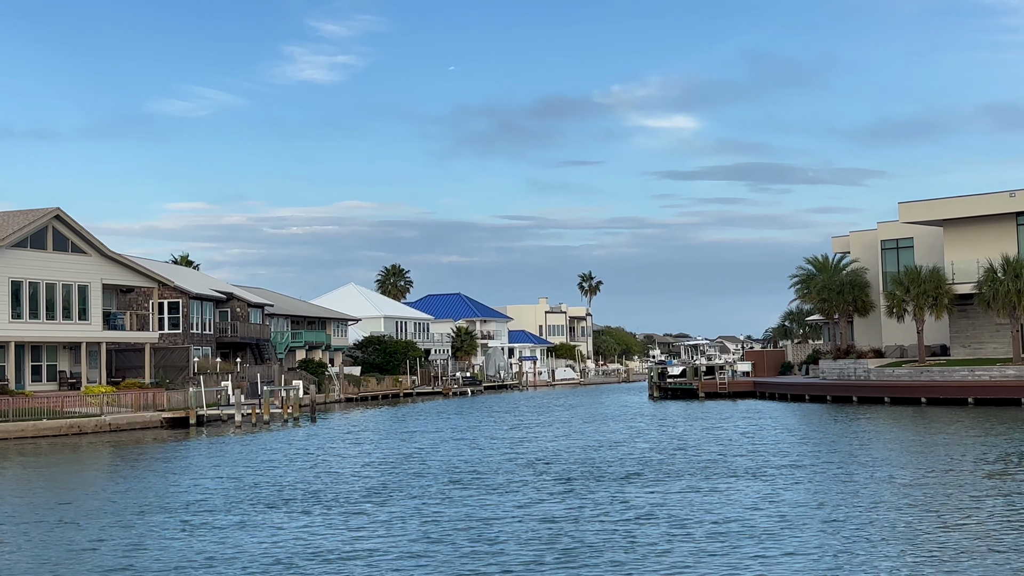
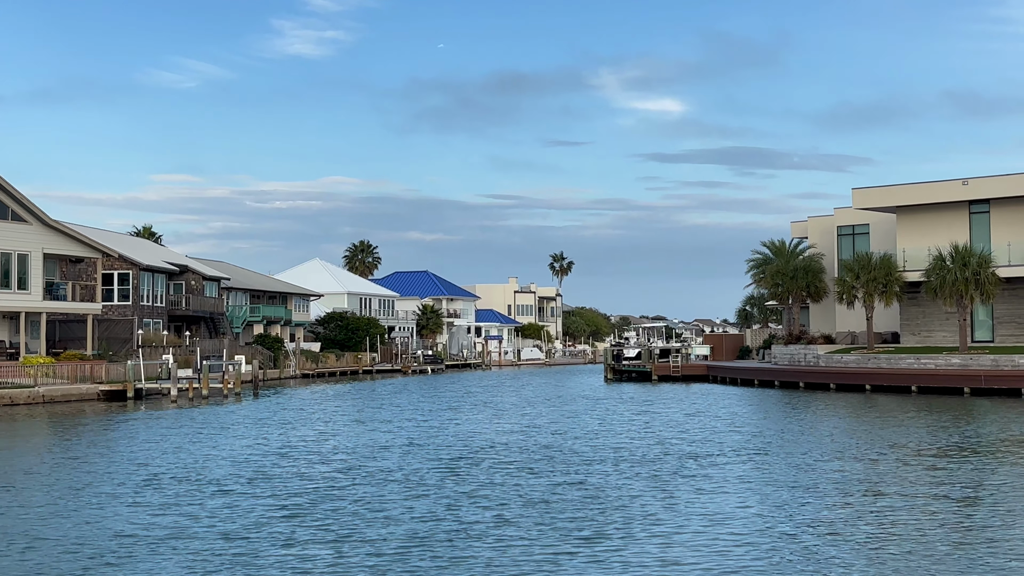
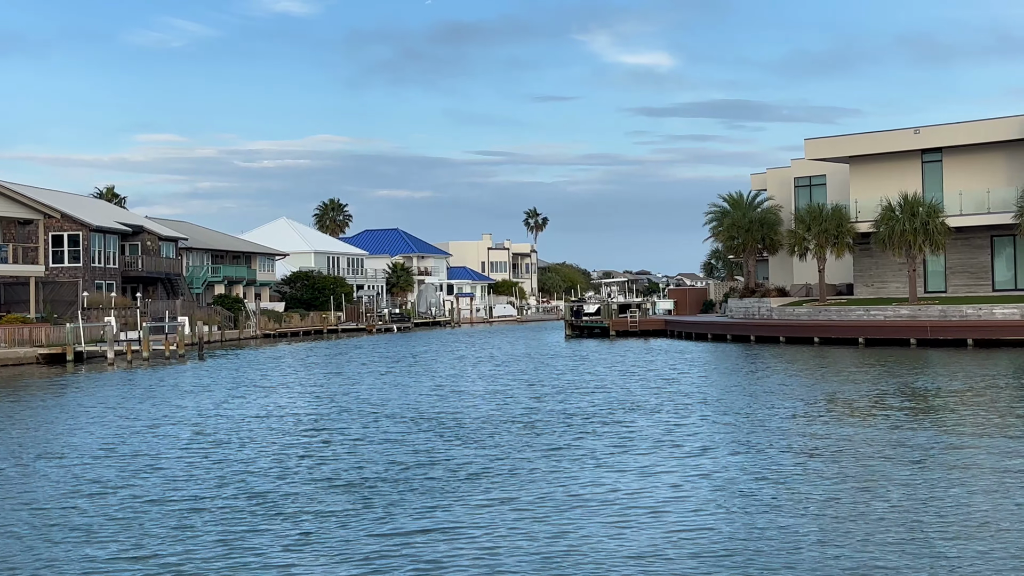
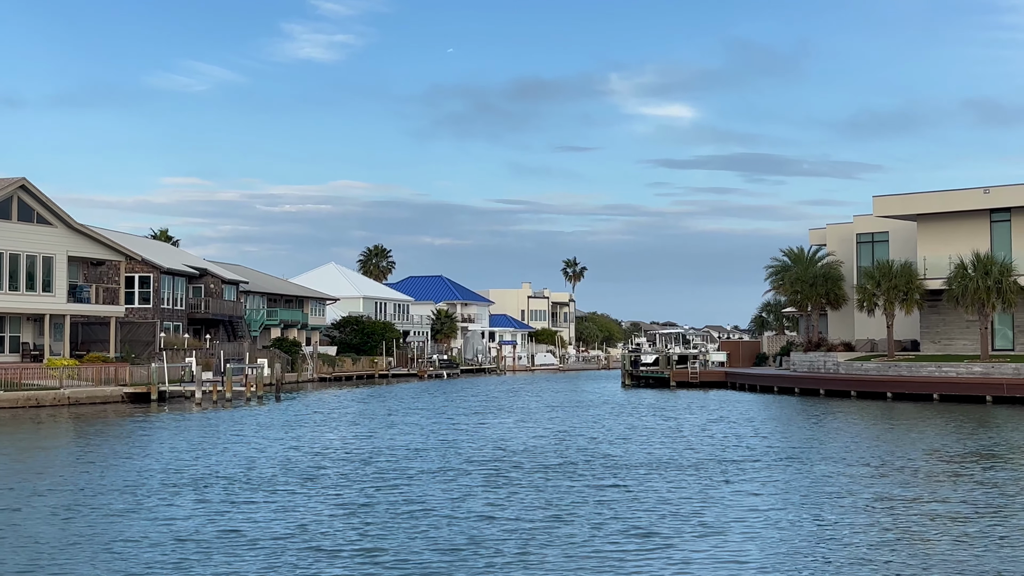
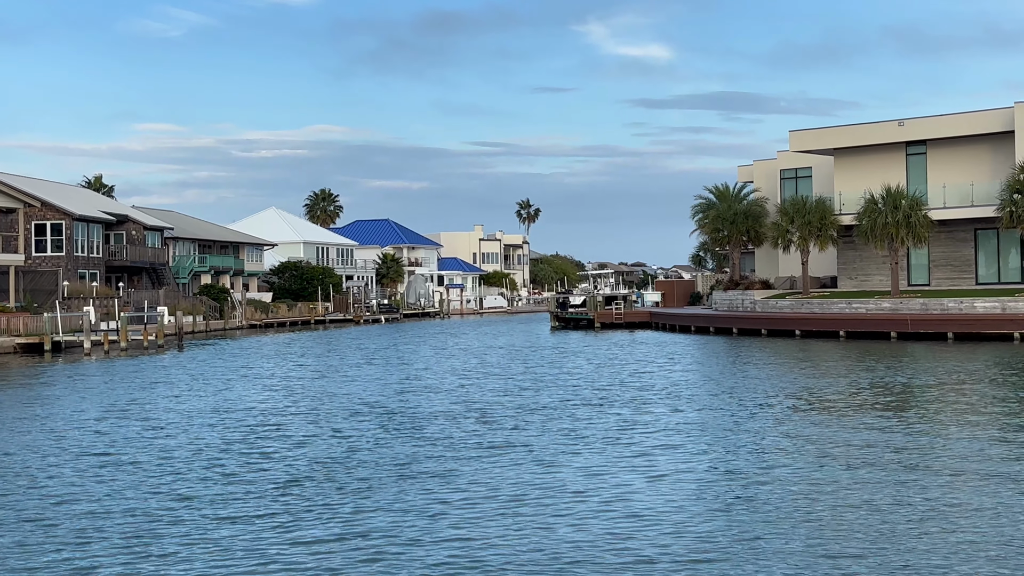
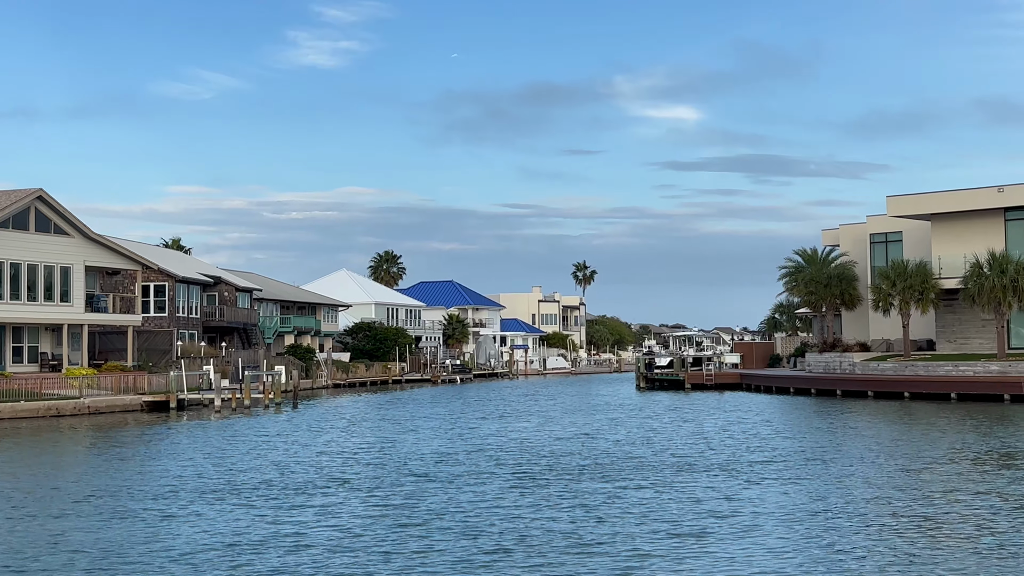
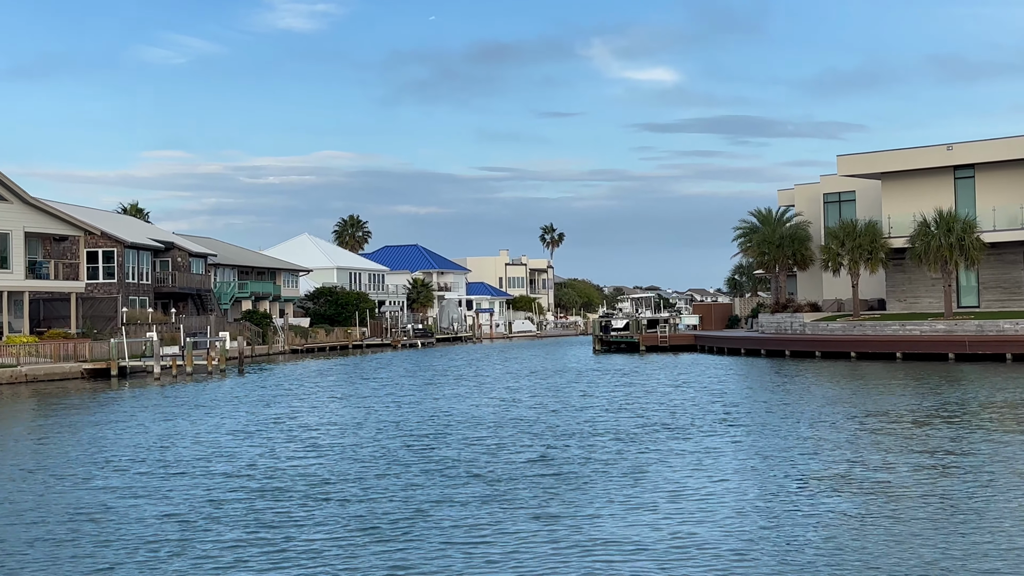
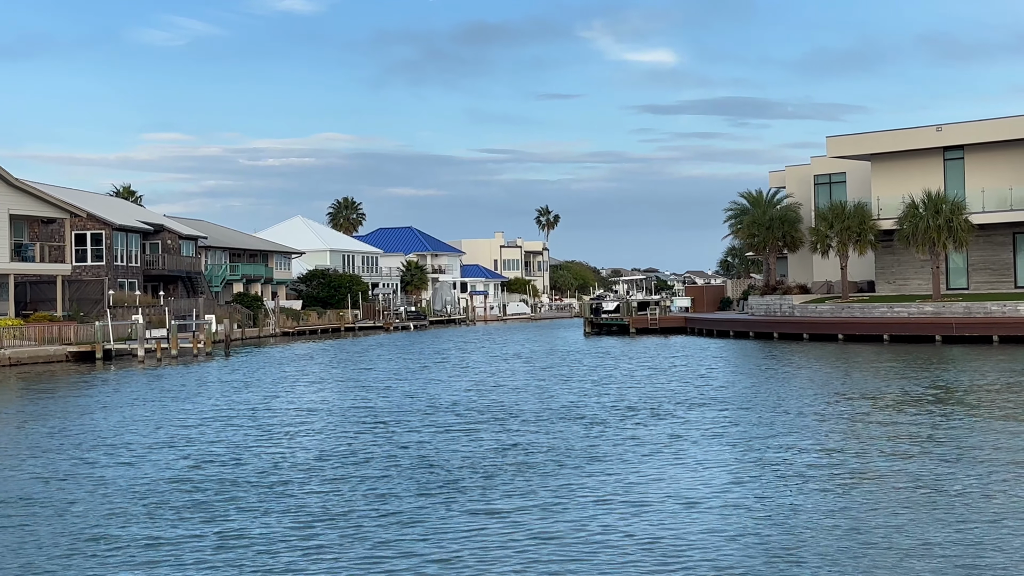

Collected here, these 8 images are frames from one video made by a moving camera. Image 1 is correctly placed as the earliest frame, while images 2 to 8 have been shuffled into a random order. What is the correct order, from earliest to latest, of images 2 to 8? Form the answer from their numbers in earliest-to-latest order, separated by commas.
6, 4, 2, 7, 8, 3, 5
